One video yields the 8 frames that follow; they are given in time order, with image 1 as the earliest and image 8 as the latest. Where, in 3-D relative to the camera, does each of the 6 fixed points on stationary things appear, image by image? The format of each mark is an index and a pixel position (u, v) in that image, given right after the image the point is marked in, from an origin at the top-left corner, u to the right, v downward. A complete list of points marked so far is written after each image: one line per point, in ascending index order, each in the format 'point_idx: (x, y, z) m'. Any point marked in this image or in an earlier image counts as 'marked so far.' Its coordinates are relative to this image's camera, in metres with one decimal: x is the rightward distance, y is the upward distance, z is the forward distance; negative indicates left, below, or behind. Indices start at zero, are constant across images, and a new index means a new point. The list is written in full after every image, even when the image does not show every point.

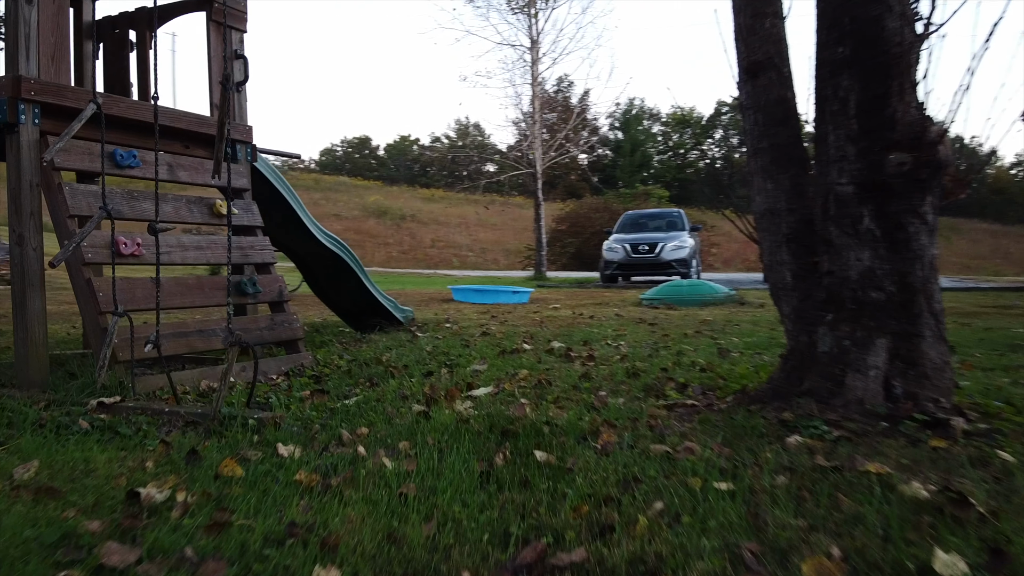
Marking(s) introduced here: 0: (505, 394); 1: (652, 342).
0: (0.0, -0.5, +3.4) m
1: (+1.0, -0.4, +5.8) m
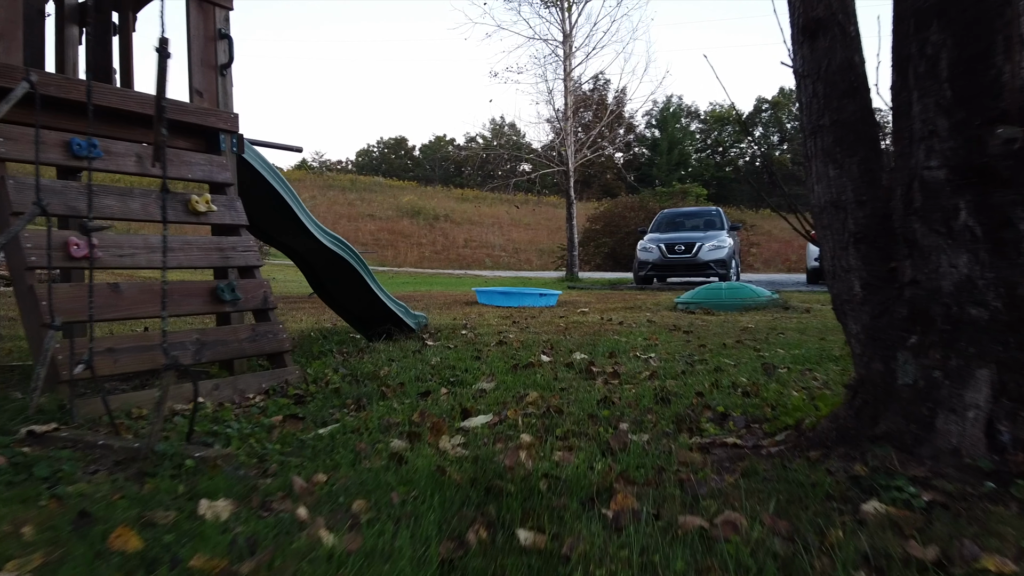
0: (0.0, -0.5, +2.9) m
1: (+1.2, -0.4, +5.1) m
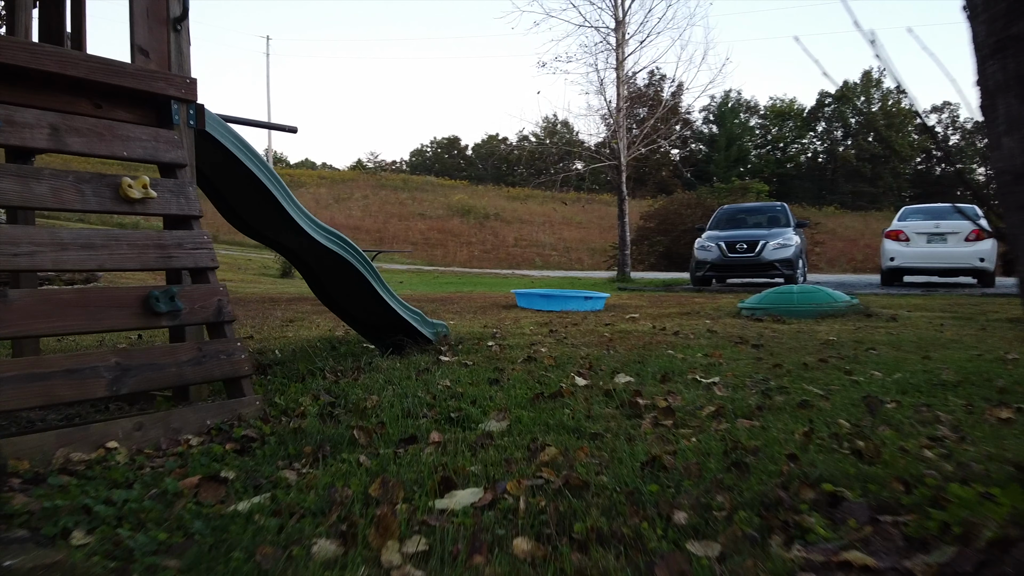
0: (0.0, -0.5, +1.9) m
1: (+1.3, -0.5, +4.1) m
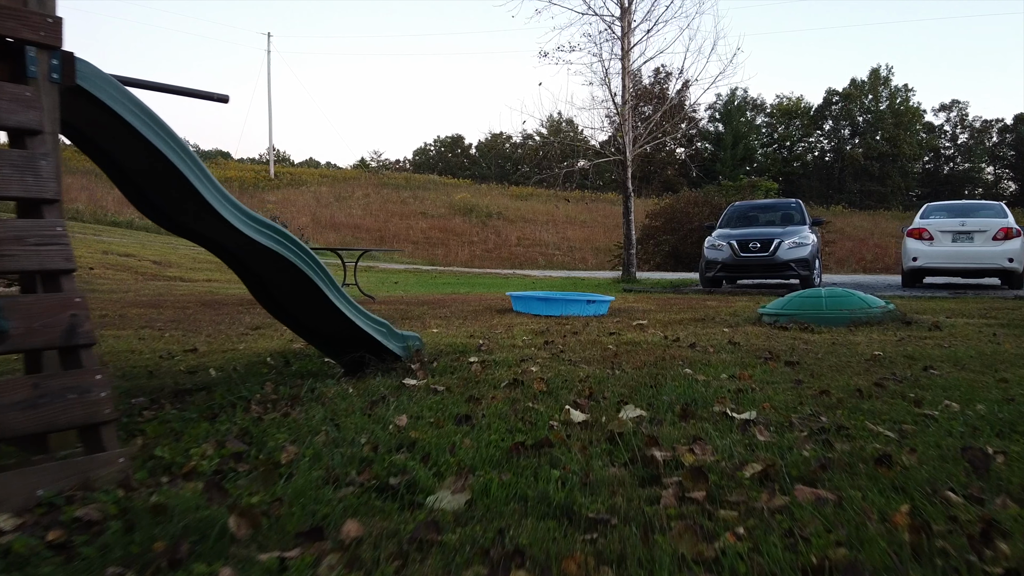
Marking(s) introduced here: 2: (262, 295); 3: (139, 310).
0: (-0.1, -0.6, +1.0) m
1: (+1.2, -0.5, +3.2) m
2: (-1.4, -0.1, +4.3) m
3: (-4.8, -0.3, +9.9) m
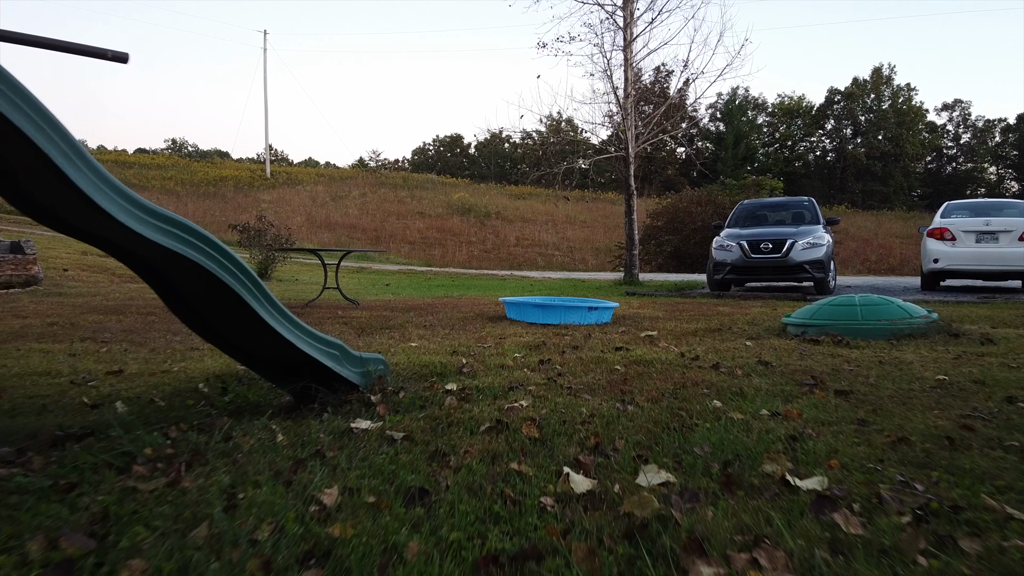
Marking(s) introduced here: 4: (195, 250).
0: (-0.2, -0.6, +0.1) m
1: (+1.1, -0.6, +2.3) m
2: (-1.4, -0.1, +3.4) m
3: (-4.9, -0.3, +9.1) m
4: (-1.2, +0.1, +2.9) m
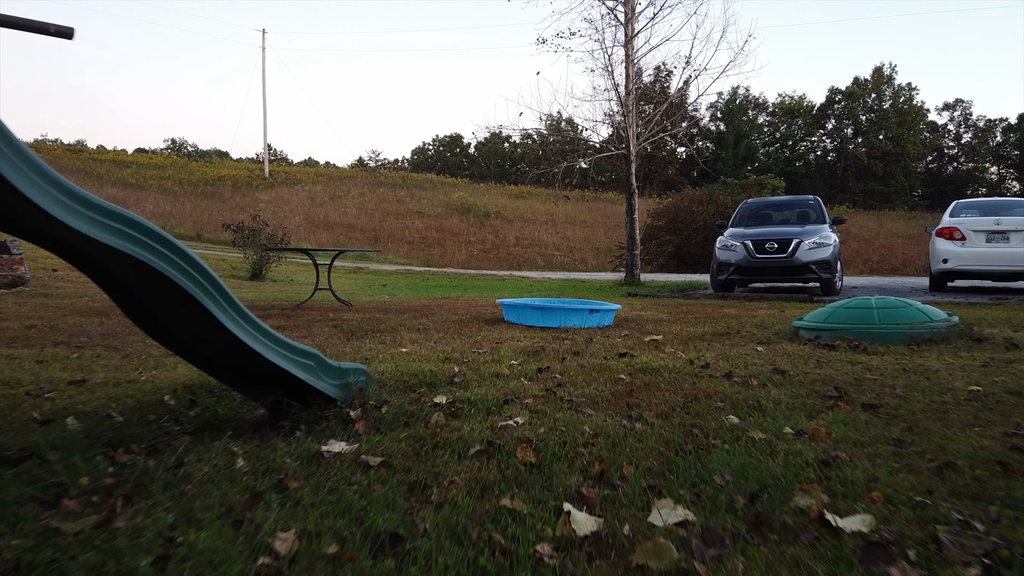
0: (-0.2, -0.7, -0.2) m
1: (+1.1, -0.6, +1.9) m
2: (-1.5, -0.1, +3.1) m
3: (-4.9, -0.3, +8.7) m
4: (-1.2, +0.1, +2.6) m
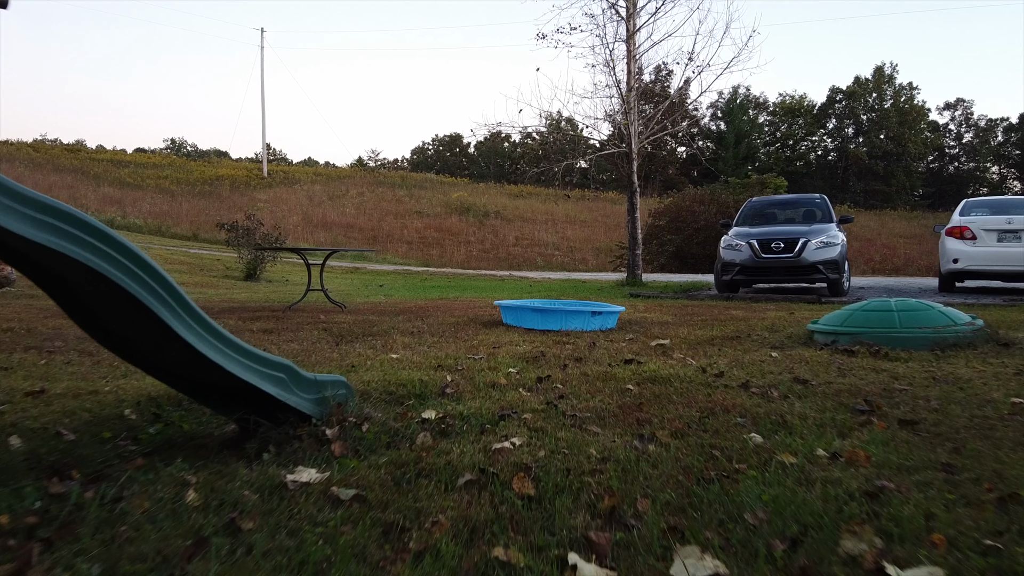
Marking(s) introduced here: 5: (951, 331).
0: (-0.2, -0.7, -0.6) m
1: (+1.1, -0.6, +1.6) m
2: (-1.5, -0.1, +2.7) m
3: (-4.9, -0.4, +8.4) m
4: (-1.2, +0.1, +2.3) m
5: (+3.1, -0.3, +5.5) m
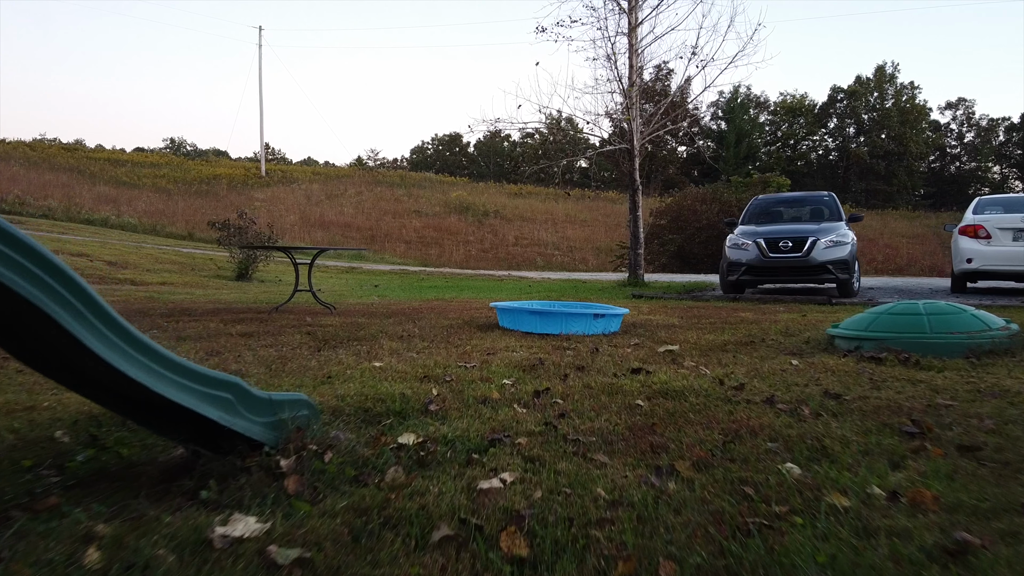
0: (-0.3, -0.7, -1.0) m
1: (+1.1, -0.6, +1.1) m
2: (-1.5, -0.1, +2.3) m
3: (-4.9, -0.4, +7.9) m
4: (-1.2, +0.1, +1.8) m
5: (+3.1, -0.3, +5.0) m
